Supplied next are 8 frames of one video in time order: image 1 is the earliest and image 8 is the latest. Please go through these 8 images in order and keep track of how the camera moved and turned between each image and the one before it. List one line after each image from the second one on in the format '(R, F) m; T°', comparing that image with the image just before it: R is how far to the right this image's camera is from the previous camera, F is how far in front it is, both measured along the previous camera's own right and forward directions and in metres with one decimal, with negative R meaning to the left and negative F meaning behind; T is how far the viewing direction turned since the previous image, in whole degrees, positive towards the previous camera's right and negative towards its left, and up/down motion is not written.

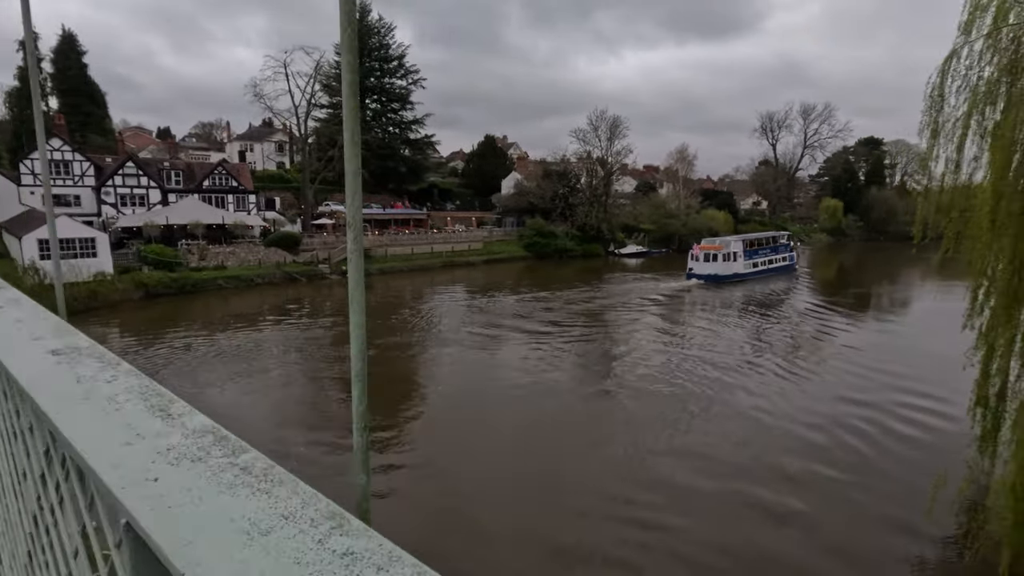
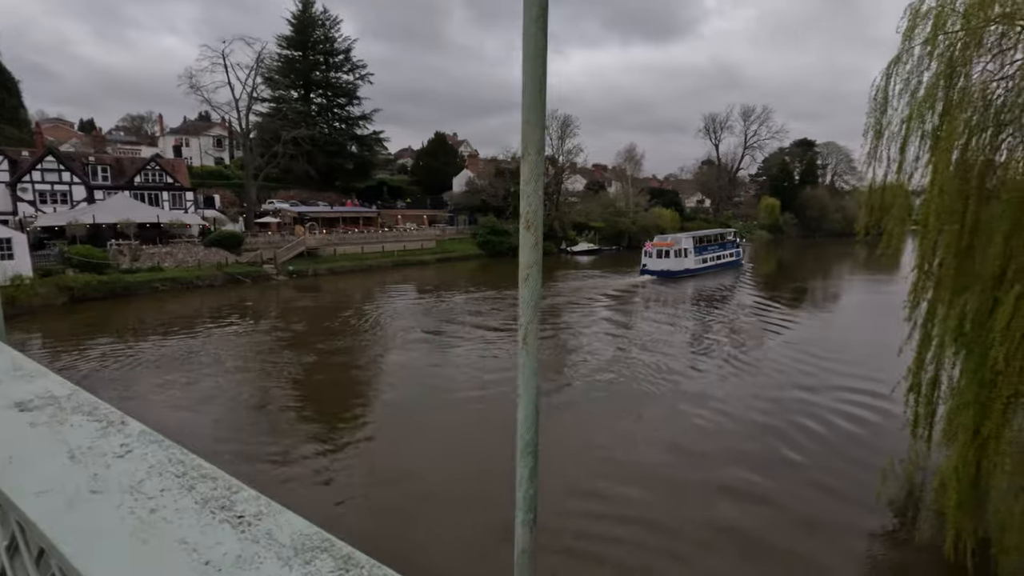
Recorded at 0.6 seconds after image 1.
(-0.2, +0.2) m; +5°
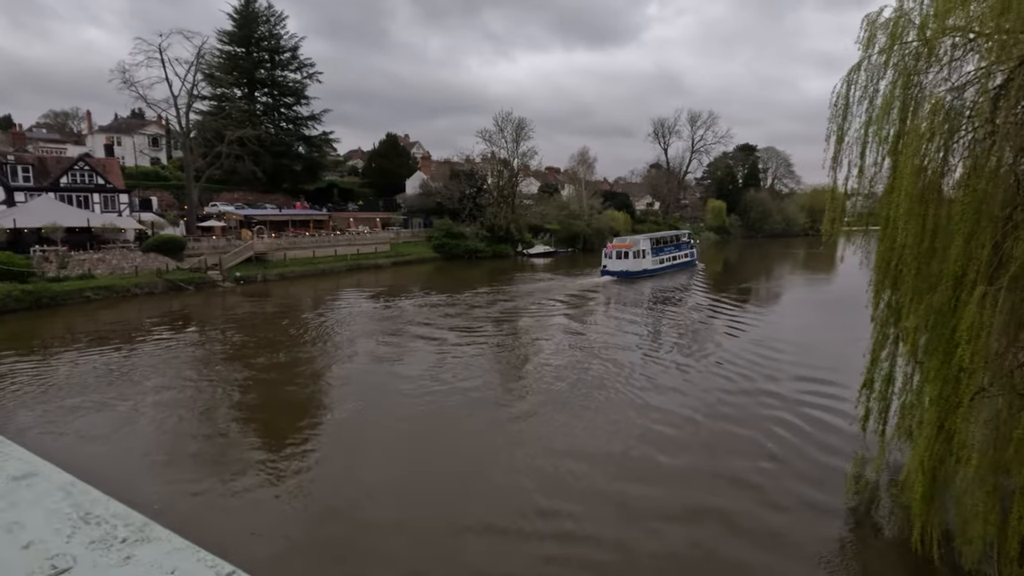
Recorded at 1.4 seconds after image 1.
(-0.3, +0.2) m; +5°
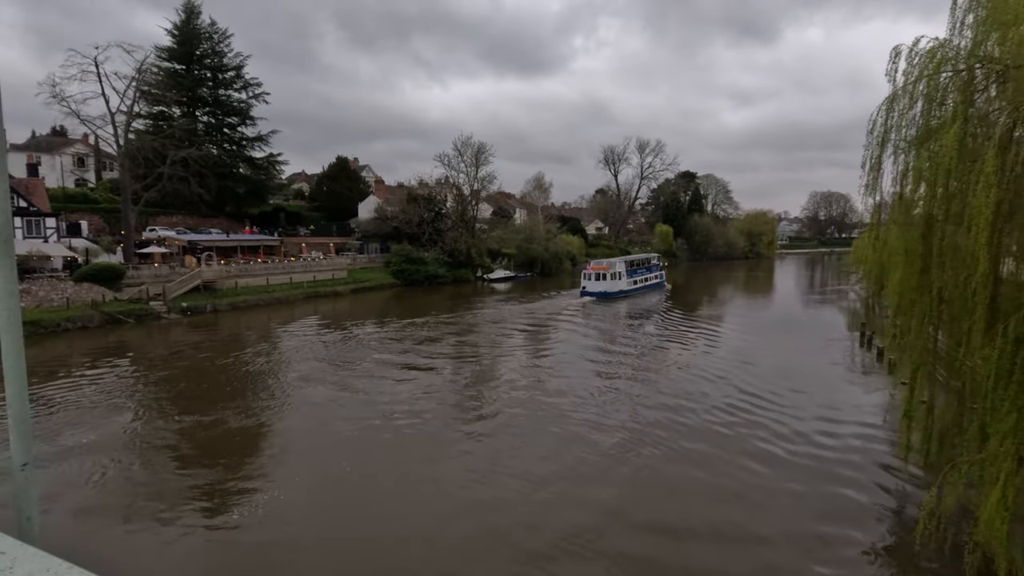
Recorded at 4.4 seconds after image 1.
(-1.3, +0.7) m; +6°
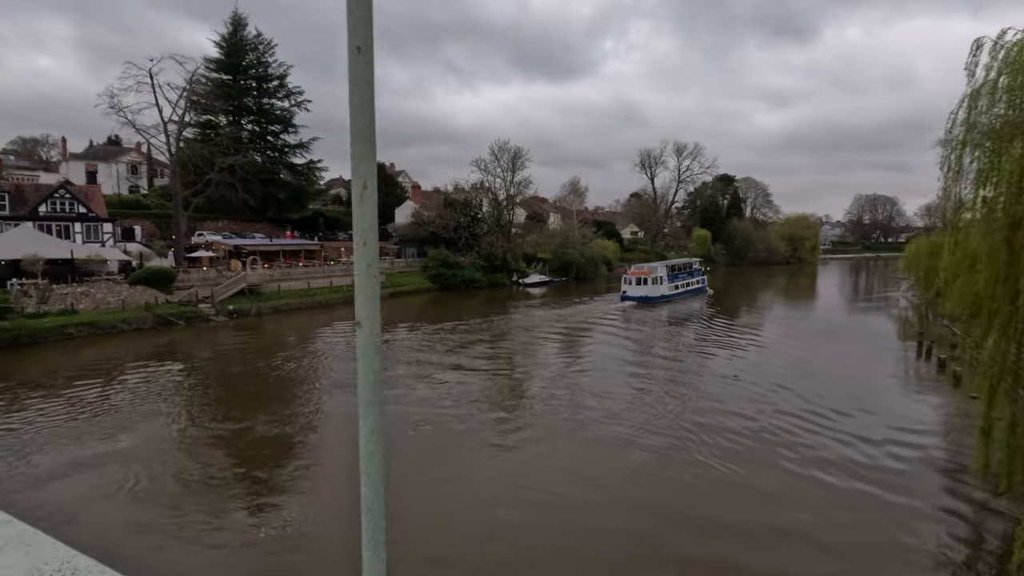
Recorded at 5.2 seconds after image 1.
(-0.3, +0.1) m; -3°
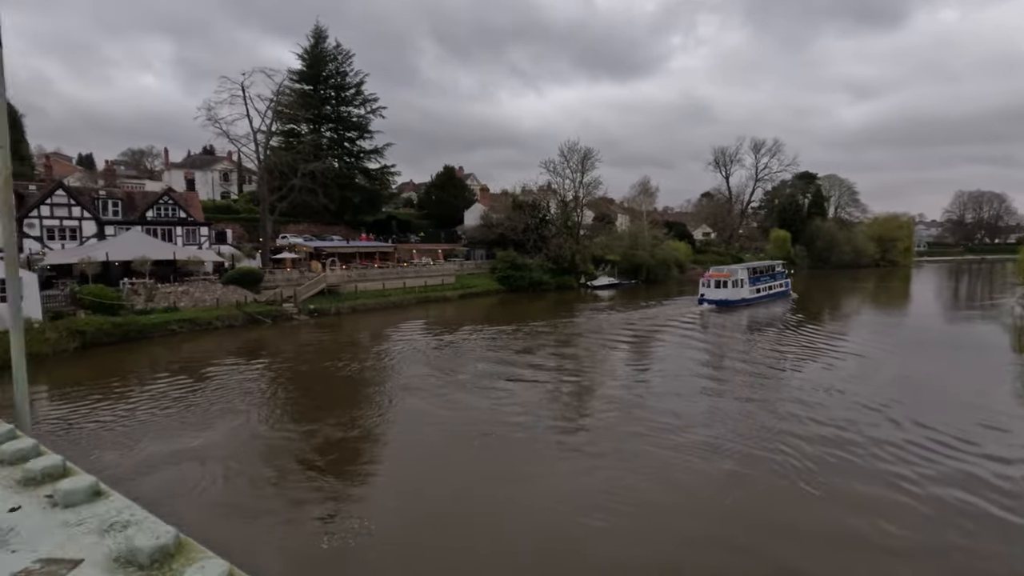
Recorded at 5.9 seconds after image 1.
(-0.3, +0.1) m; -7°
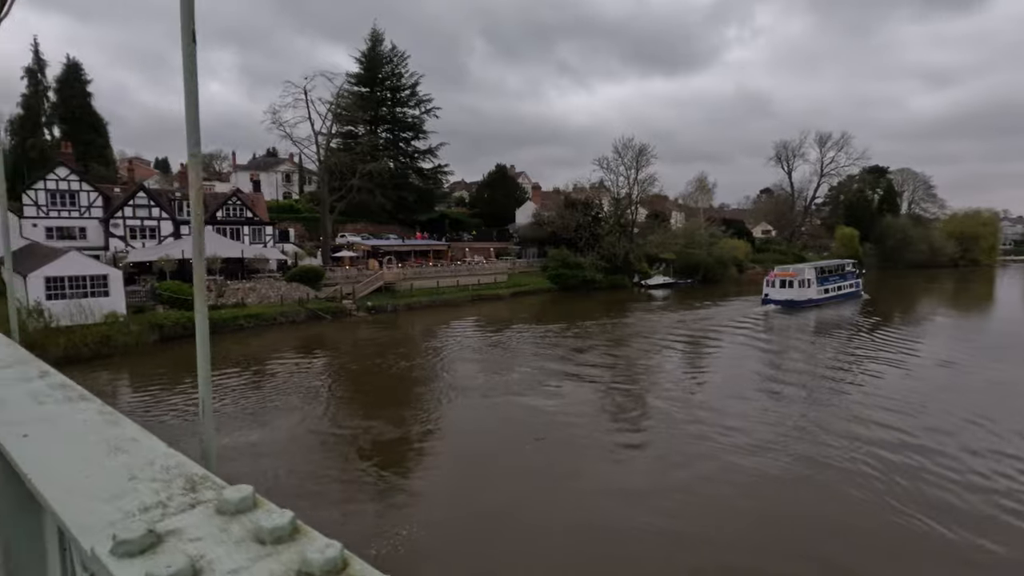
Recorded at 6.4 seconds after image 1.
(-0.2, +0.1) m; -5°
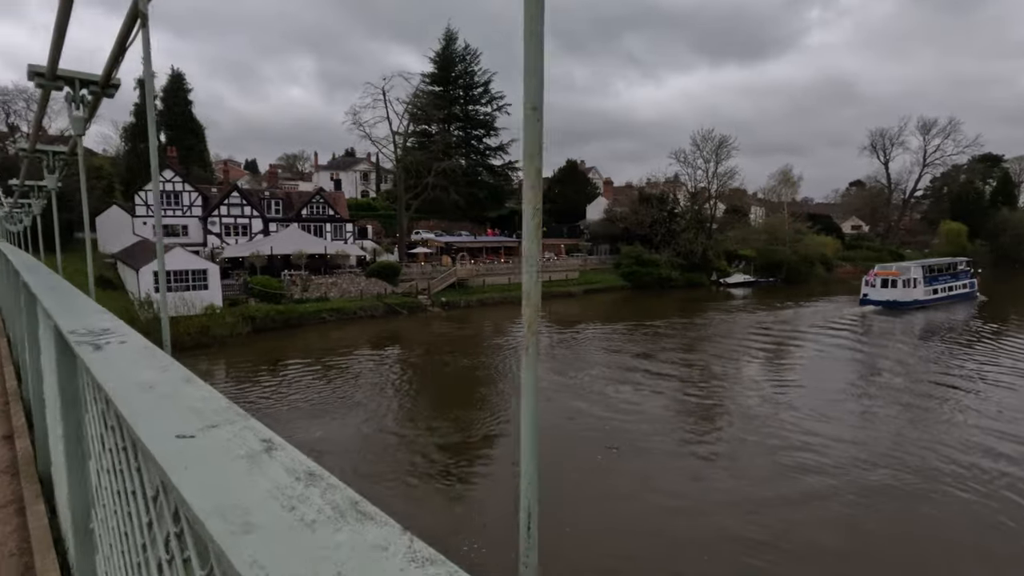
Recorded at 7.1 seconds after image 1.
(-0.3, +0.2) m; -7°
